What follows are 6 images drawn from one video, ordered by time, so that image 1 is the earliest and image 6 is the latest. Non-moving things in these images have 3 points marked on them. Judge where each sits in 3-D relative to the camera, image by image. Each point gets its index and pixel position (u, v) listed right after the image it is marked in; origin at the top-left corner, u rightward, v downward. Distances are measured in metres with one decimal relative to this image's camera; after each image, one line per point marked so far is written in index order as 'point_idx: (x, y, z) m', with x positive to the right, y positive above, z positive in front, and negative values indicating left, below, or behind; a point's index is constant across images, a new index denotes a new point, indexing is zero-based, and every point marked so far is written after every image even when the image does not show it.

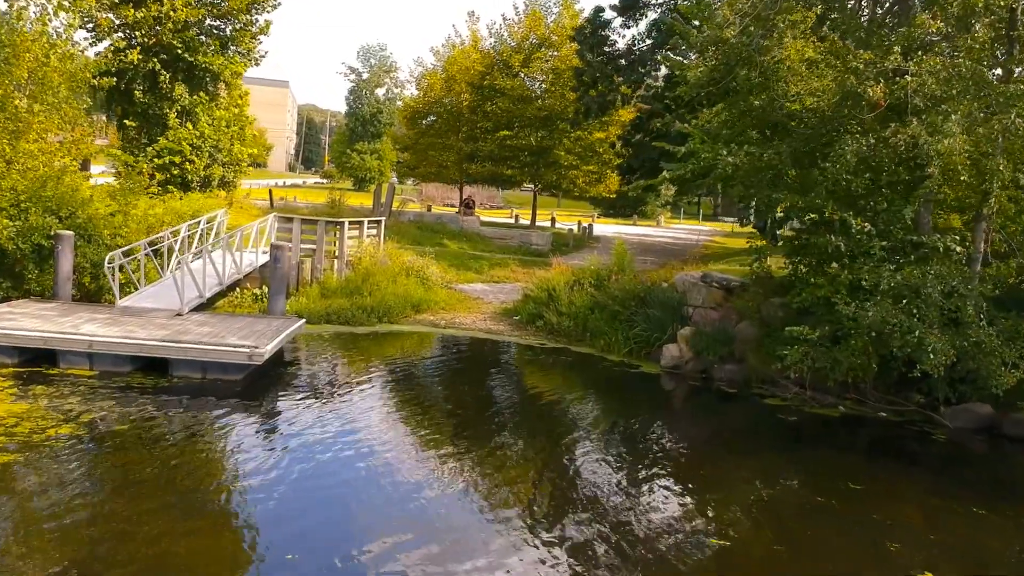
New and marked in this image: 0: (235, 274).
0: (-4.1, +0.2, +15.0) m
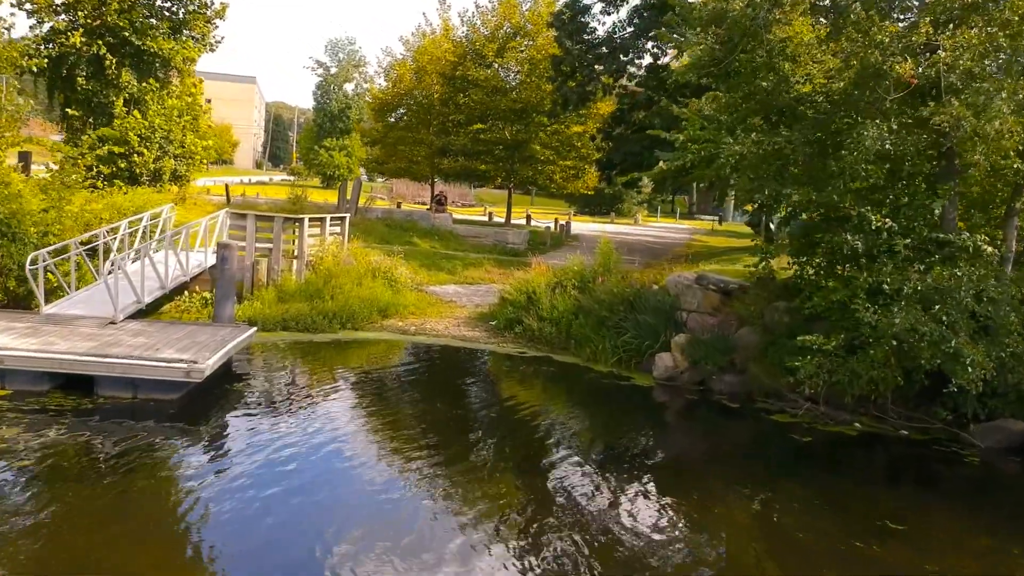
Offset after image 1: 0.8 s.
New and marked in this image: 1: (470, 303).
0: (-4.4, +0.1, +13.5) m
1: (-0.7, -0.3, +16.5) m
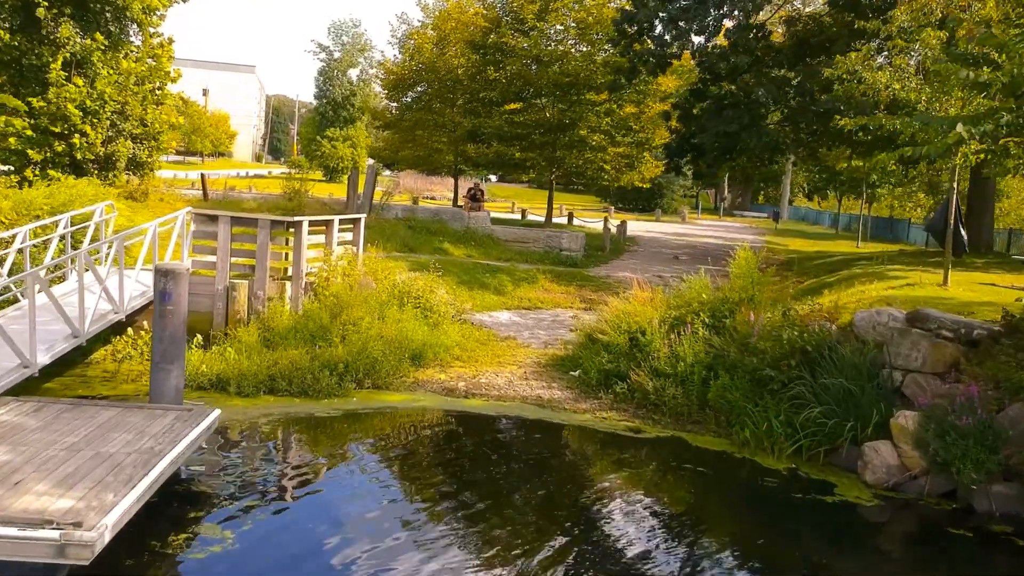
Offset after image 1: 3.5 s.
0: (-3.5, -0.3, +8.7) m
1: (+0.3, -0.7, +11.7) m
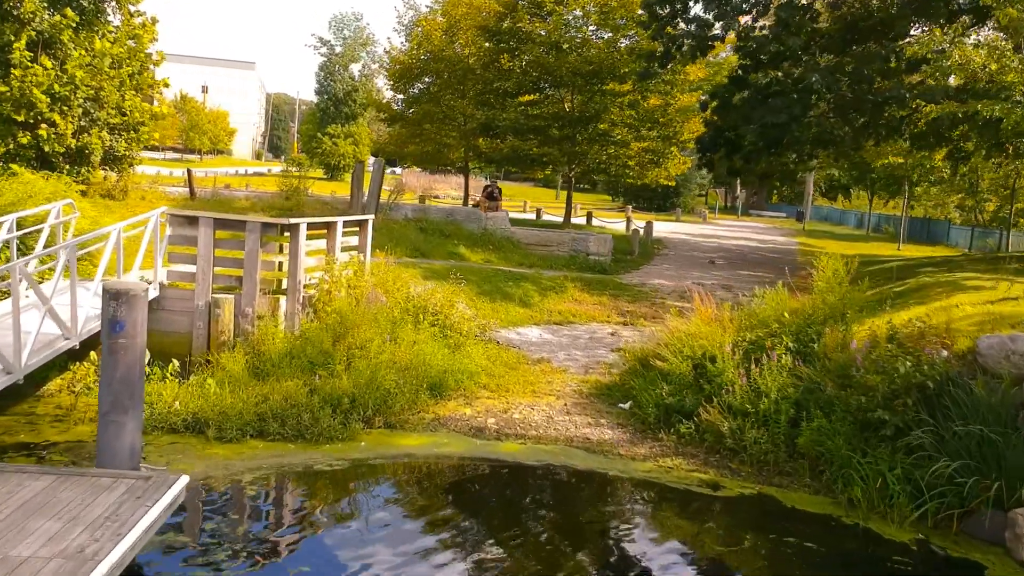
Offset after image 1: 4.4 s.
0: (-3.1, -0.4, +6.9) m
1: (+0.6, -0.8, +10.0) m
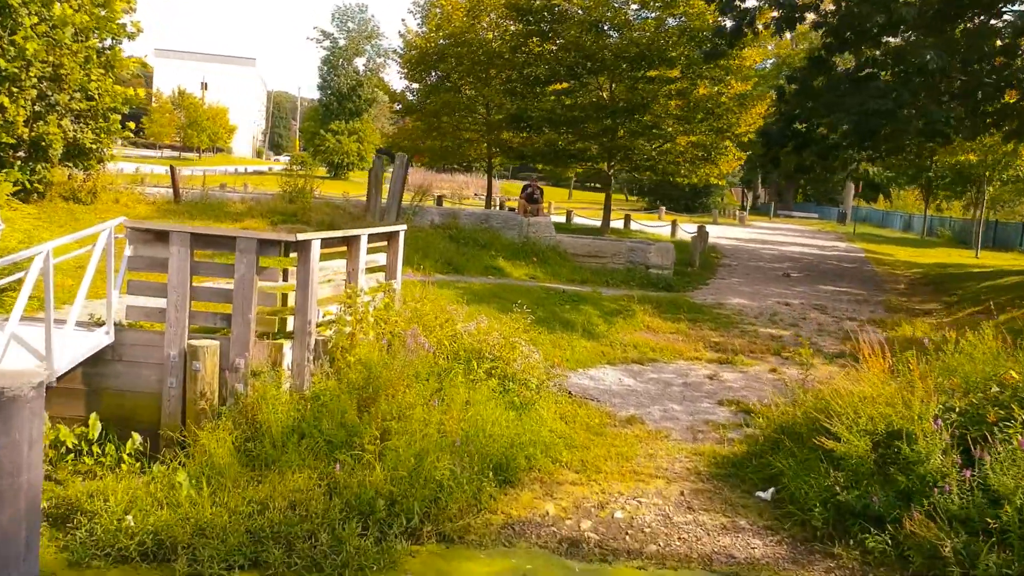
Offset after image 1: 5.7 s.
0: (-2.5, -0.7, +4.4) m
1: (+1.2, -1.1, +7.4) m
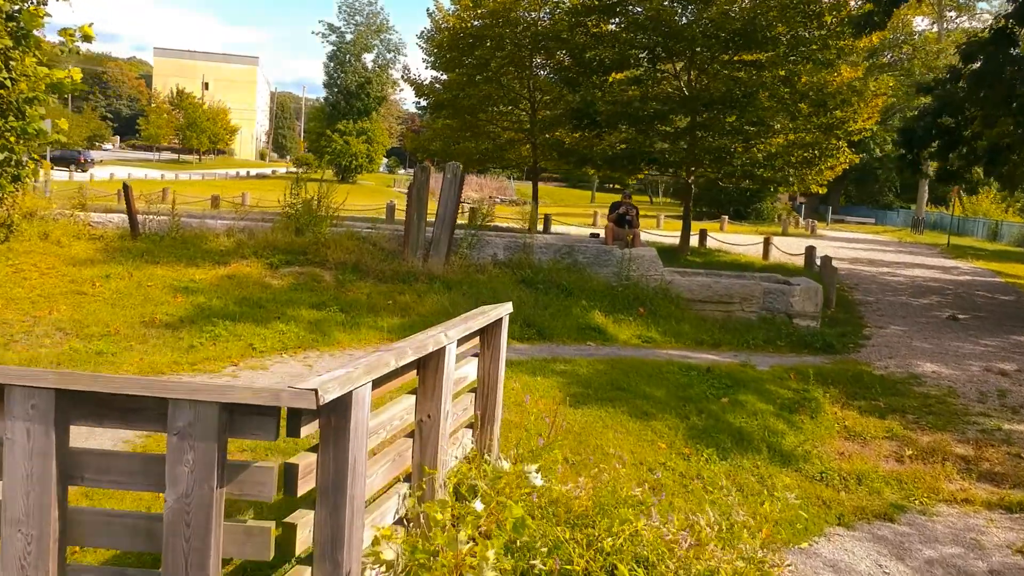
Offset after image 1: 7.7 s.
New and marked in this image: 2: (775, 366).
0: (-1.7, -1.3, +0.7) m
1: (+2.1, -1.6, +3.7) m
2: (+2.1, -0.6, +8.1) m
